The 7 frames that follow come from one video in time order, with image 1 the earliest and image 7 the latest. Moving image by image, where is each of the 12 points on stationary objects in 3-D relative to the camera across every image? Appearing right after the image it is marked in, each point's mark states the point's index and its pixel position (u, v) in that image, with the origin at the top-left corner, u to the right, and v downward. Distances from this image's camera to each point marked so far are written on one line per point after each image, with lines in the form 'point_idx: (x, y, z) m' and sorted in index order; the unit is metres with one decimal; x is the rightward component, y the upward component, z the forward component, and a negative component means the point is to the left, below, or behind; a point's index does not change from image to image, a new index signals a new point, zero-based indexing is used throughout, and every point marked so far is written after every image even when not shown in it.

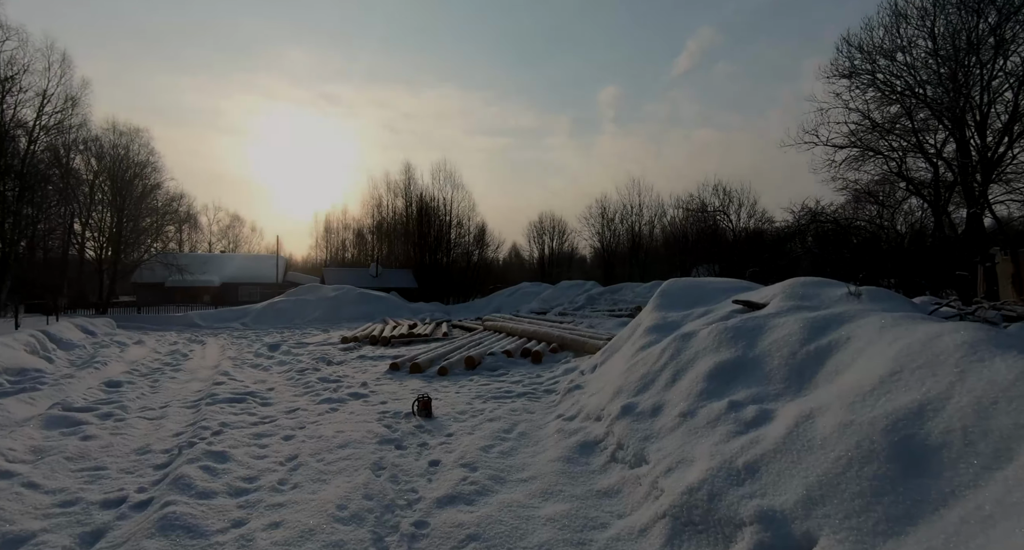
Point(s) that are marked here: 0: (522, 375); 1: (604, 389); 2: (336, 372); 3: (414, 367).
0: (+0.2, -1.6, +7.9) m
1: (+1.0, -1.2, +5.2) m
2: (-3.2, -1.8, +9.0) m
3: (-1.7, -1.6, +8.6) m
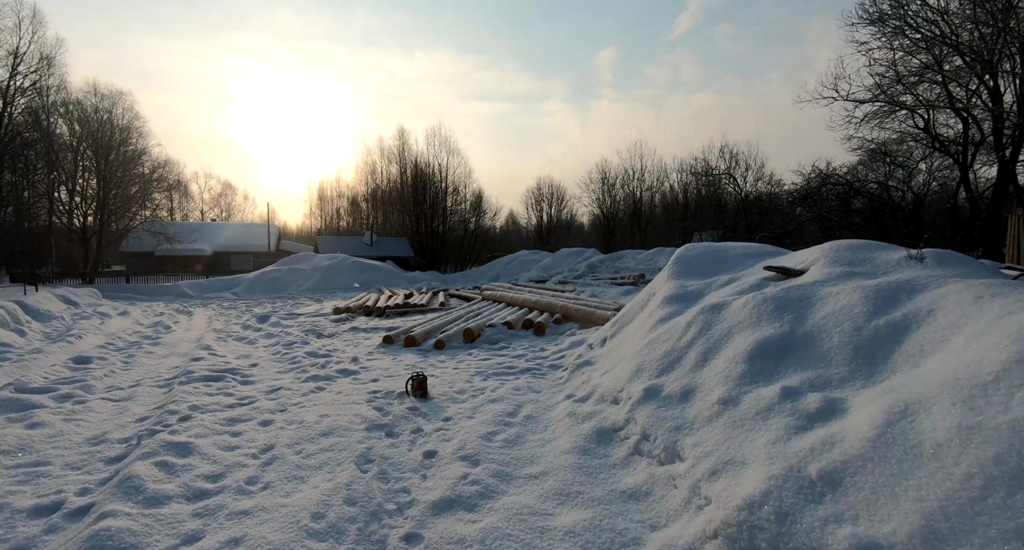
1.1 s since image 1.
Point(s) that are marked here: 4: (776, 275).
0: (+0.2, -1.1, +7.4) m
1: (+1.0, -0.9, +4.7) m
2: (-3.2, -1.2, +8.5) m
3: (-1.7, -1.1, +8.1) m
4: (+2.4, 0.0, +4.6) m
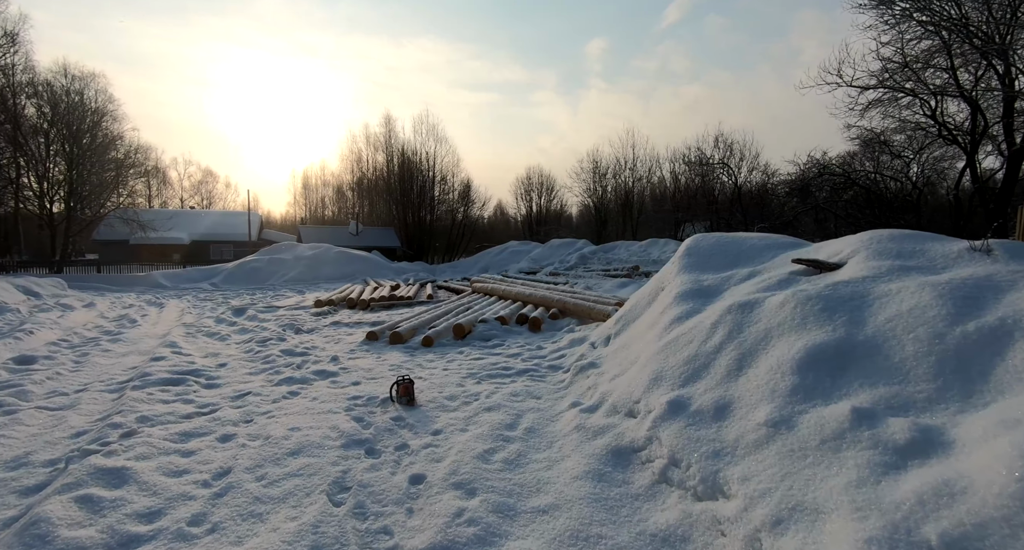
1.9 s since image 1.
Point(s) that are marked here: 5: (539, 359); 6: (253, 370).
0: (+0.1, -1.0, +6.8) m
1: (+1.0, -0.8, +4.1) m
2: (-3.3, -1.1, +7.9) m
3: (-1.8, -0.9, +7.5) m
4: (+2.4, +0.1, +4.1) m
5: (+0.3, -1.0, +6.1) m
6: (-3.2, -1.2, +6.2) m
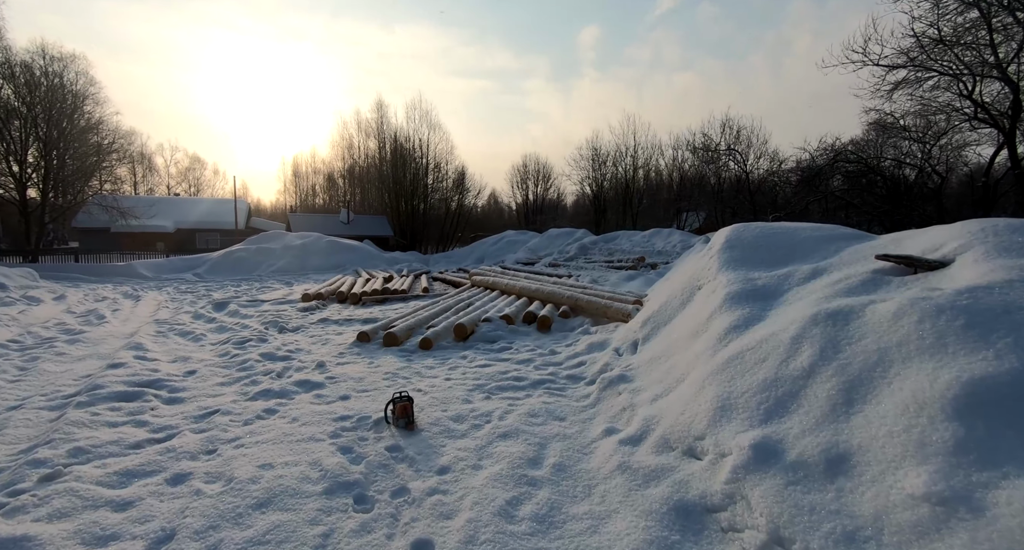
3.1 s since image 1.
0: (+0.2, -0.9, +6.1) m
1: (+1.1, -0.8, +3.4) m
2: (-3.2, -1.0, +7.1) m
3: (-1.7, -0.8, +6.7) m
4: (+2.6, 0.0, +3.3) m
5: (+0.5, -1.0, +5.4) m
6: (-3.1, -1.1, +5.4) m
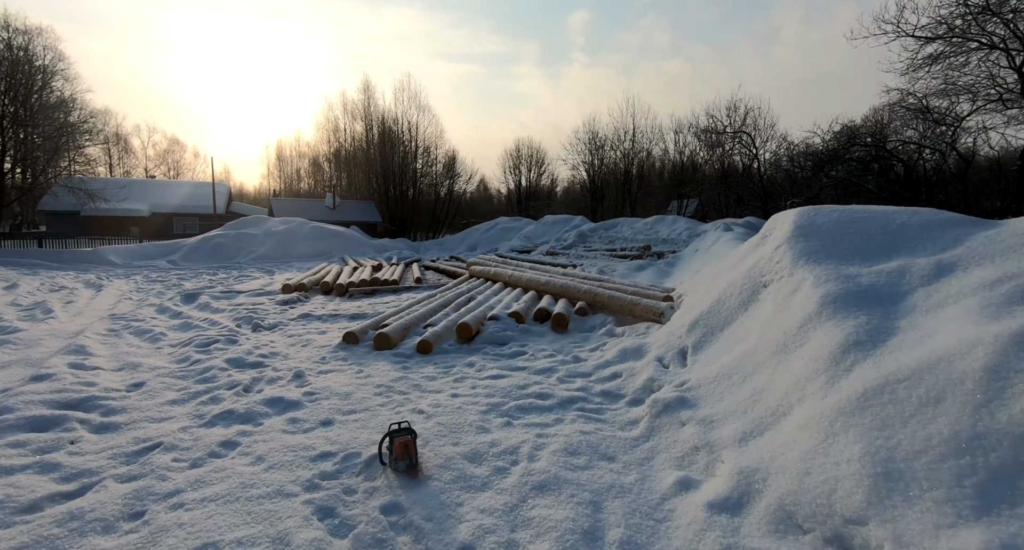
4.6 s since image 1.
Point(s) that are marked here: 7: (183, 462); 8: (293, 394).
0: (+0.4, -0.8, +5.1) m
1: (+1.4, -0.8, +2.5) m
2: (-3.1, -0.9, +6.1) m
3: (-1.5, -0.7, +5.7) m
4: (+2.8, 0.0, +2.4) m
5: (+0.6, -0.9, +4.5) m
6: (-2.9, -1.1, +4.4) m
7: (-2.1, -1.2, +3.1) m
8: (-1.9, -1.0, +4.3) m
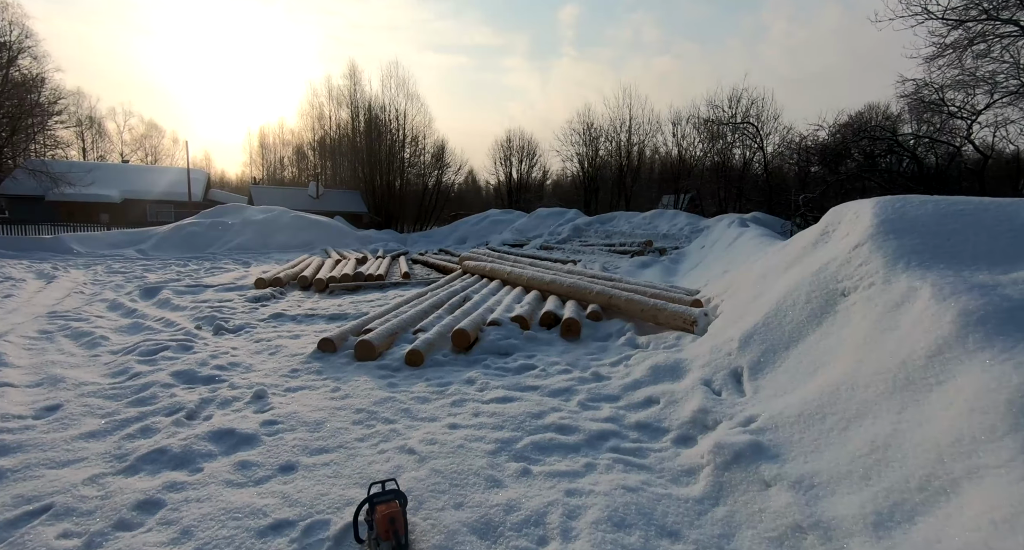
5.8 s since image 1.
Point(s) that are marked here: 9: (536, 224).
0: (+0.5, -0.9, +4.3) m
1: (+1.5, -0.9, +1.7) m
2: (-3.0, -0.8, +5.1) m
3: (-1.5, -0.7, +4.8) m
4: (+3.0, 0.0, +1.6) m
5: (+0.7, -0.9, +3.6) m
6: (-2.8, -1.0, +3.5) m
7: (-1.9, -1.2, +2.2) m
8: (-1.8, -1.0, +3.4) m
9: (+1.0, +2.0, +19.9) m
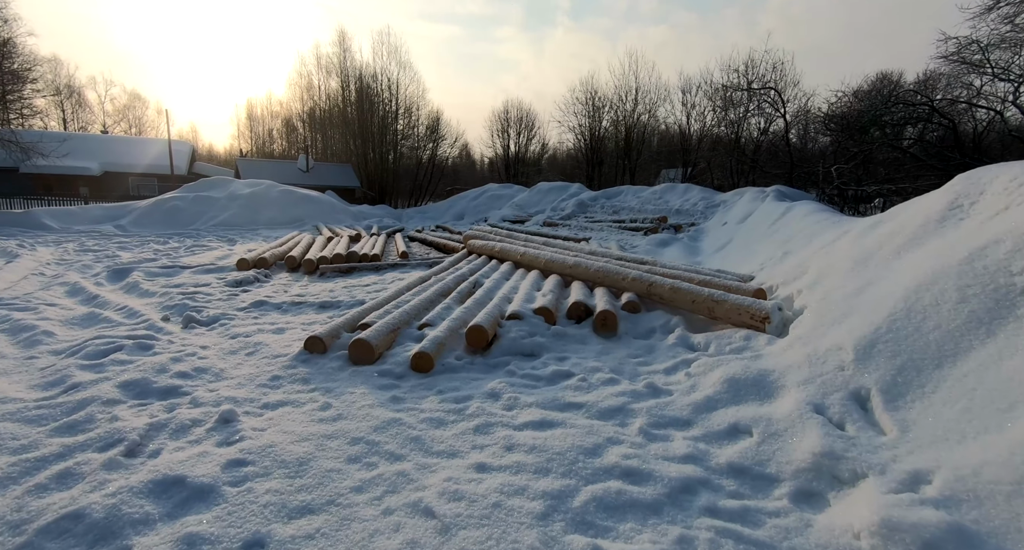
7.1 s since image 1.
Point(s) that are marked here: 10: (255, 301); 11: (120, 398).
0: (+0.7, -0.8, +3.4) m
1: (+1.8, -0.9, +0.8) m
2: (-2.8, -0.7, +4.2) m
3: (-1.2, -0.6, +3.9) m
4: (+3.2, -0.1, +0.8) m
5: (+1.0, -0.9, +2.8) m
6: (-2.6, -1.0, +2.6) m
7: (-1.7, -1.2, +1.3) m
8: (-1.6, -1.0, +2.5) m
9: (+1.1, +2.9, +18.9) m
10: (-3.2, -0.3, +6.1) m
11: (-2.7, -0.8, +3.4) m
